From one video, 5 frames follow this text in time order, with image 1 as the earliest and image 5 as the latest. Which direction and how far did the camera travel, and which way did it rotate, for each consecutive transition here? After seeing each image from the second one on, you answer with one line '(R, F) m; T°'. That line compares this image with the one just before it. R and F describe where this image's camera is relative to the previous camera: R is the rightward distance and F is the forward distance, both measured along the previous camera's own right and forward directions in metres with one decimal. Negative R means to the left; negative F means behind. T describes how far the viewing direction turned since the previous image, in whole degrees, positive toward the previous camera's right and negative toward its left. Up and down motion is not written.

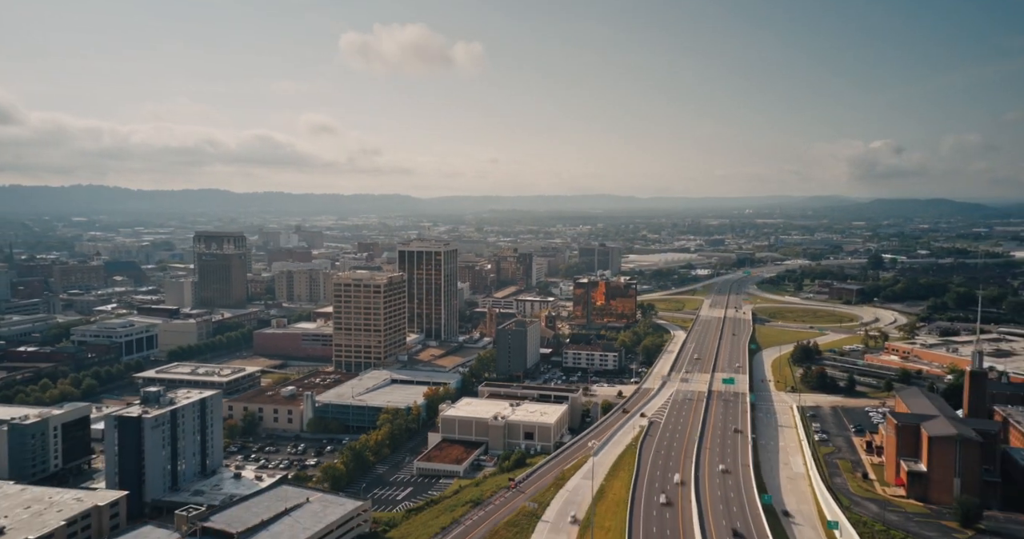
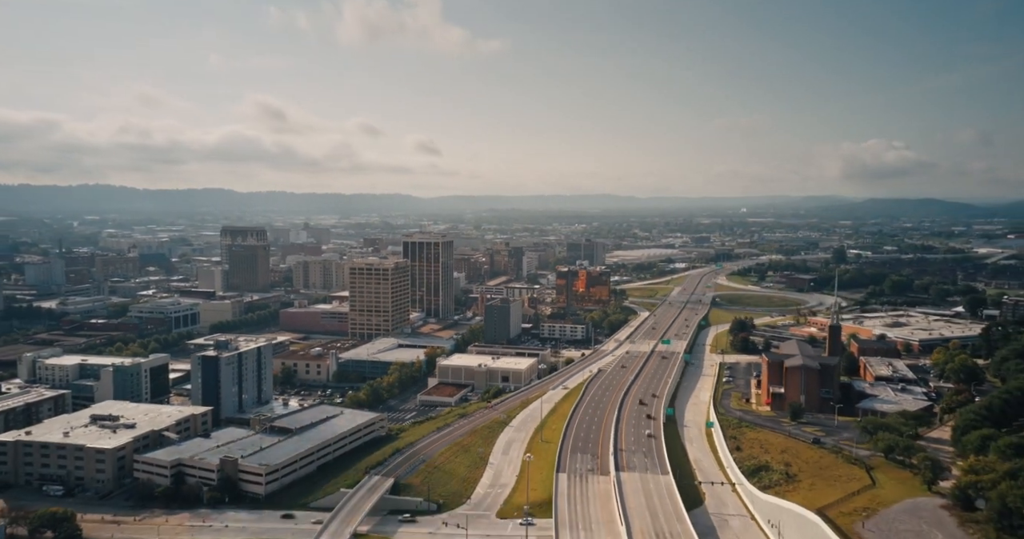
(+1.1, -9.1) m; 0°
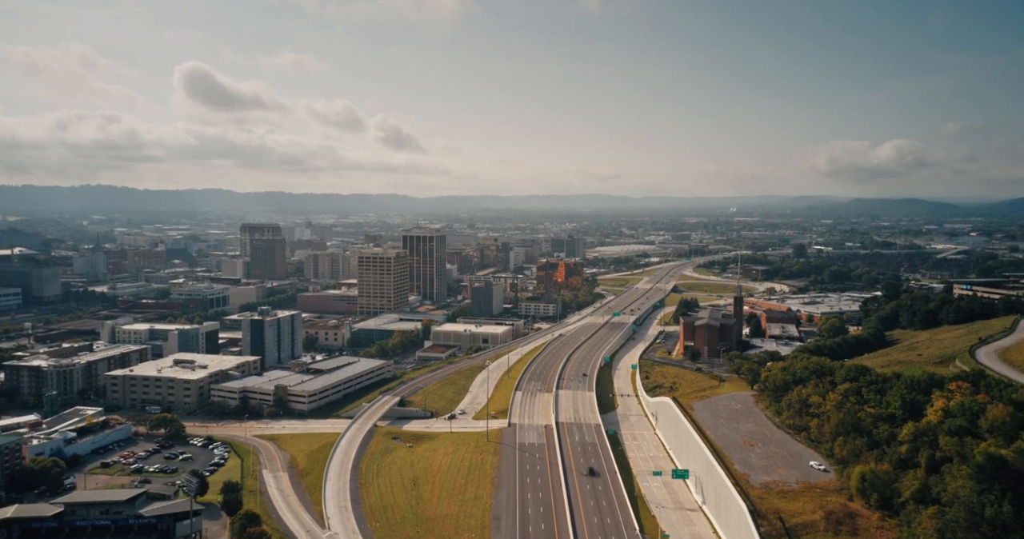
(+1.2, -10.3) m; 0°
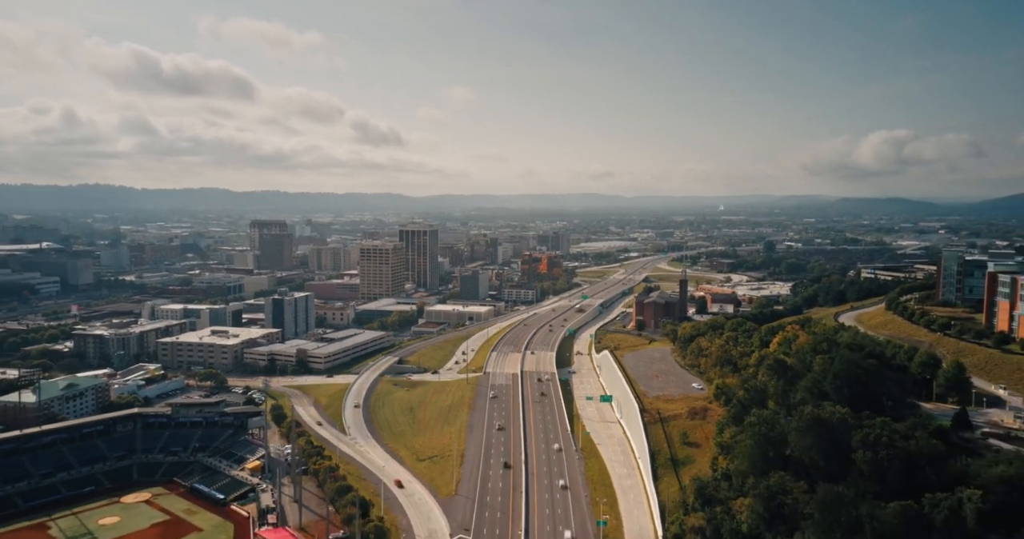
(+1.0, -8.4) m; 0°
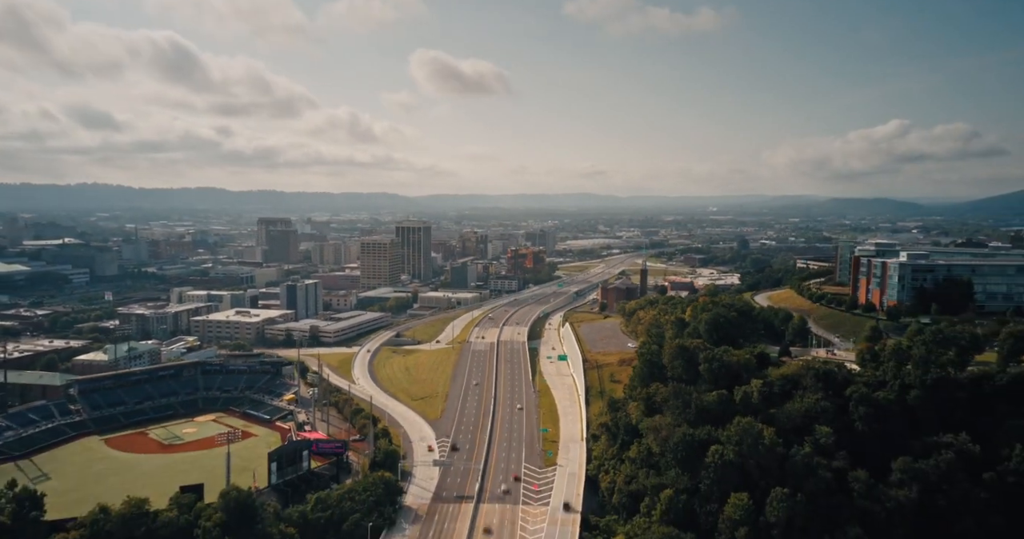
(+1.1, -8.1) m; 0°
